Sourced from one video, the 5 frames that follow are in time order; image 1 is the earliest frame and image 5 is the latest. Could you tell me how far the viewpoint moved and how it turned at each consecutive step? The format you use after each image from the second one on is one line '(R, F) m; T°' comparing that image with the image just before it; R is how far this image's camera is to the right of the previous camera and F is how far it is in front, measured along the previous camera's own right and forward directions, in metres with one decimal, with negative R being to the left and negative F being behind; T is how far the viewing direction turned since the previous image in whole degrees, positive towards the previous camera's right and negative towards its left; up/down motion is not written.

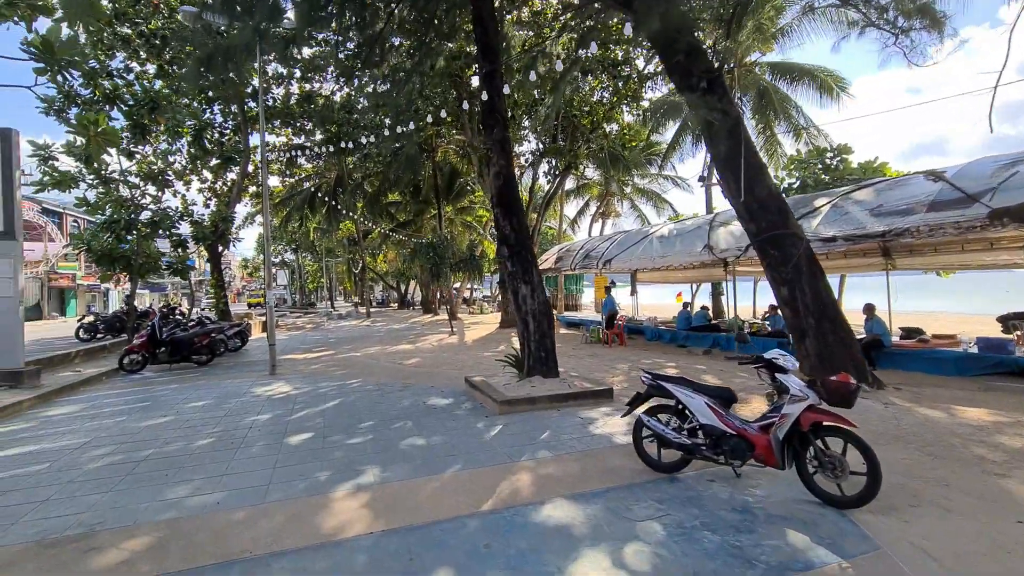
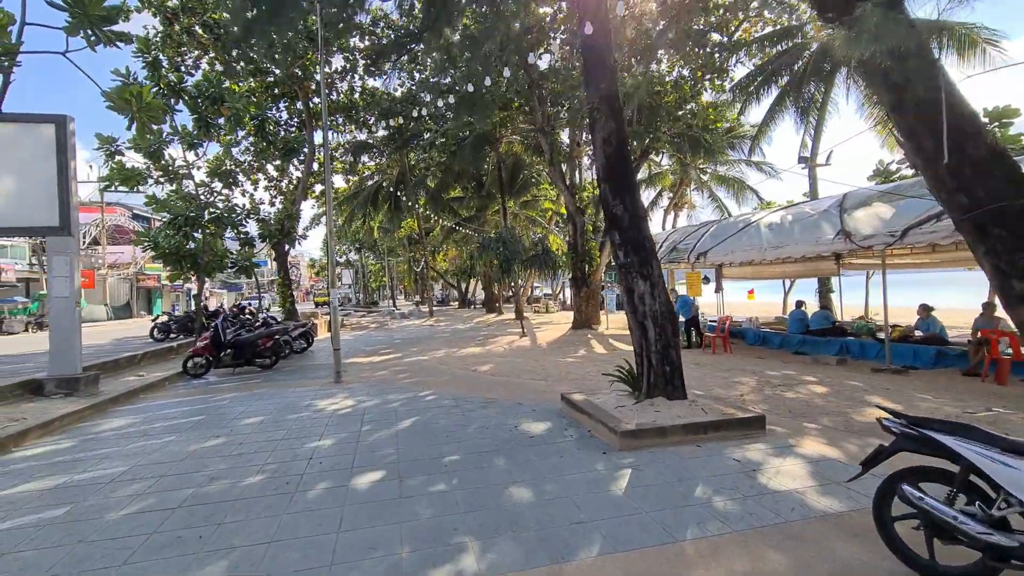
(-0.6, +1.3) m; -6°
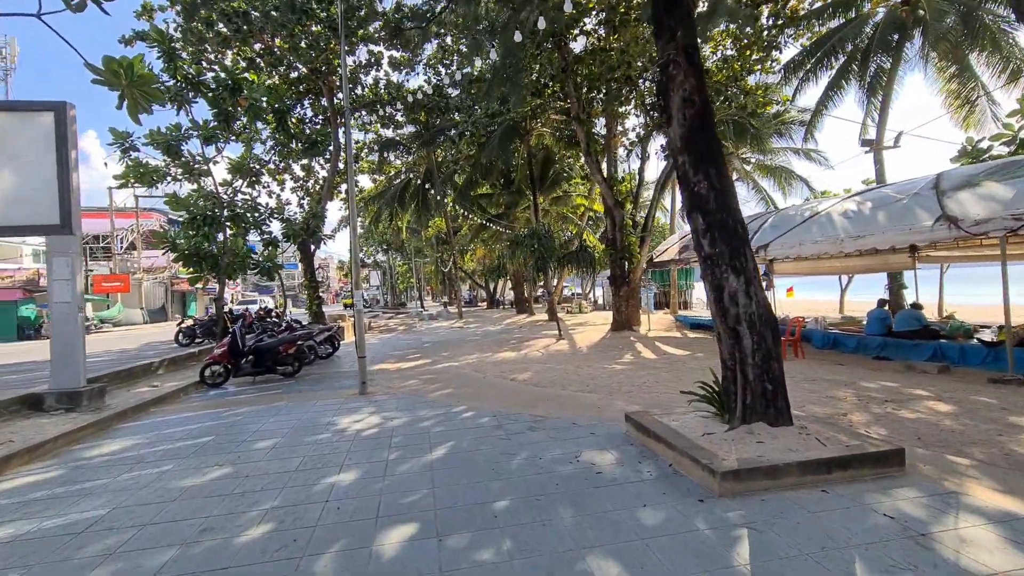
(-0.3, +1.0) m; -3°
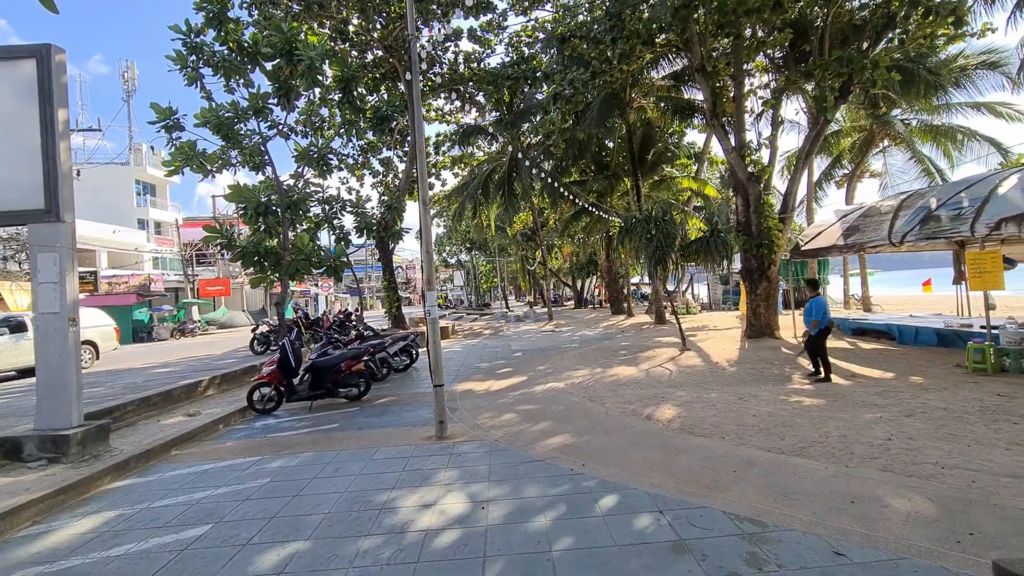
(-0.6, +2.5) m; -9°
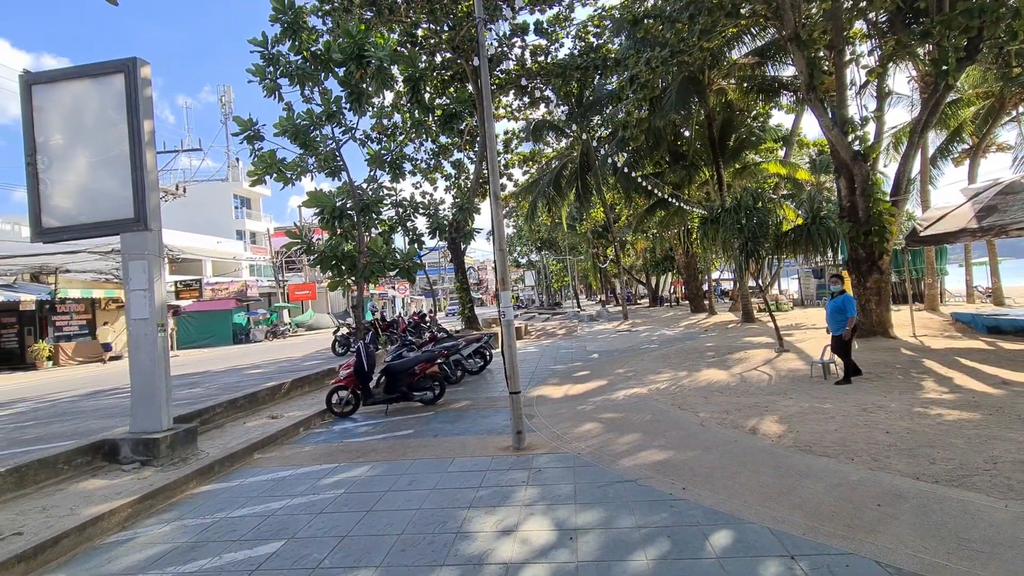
(-0.1, +0.4) m; -8°
